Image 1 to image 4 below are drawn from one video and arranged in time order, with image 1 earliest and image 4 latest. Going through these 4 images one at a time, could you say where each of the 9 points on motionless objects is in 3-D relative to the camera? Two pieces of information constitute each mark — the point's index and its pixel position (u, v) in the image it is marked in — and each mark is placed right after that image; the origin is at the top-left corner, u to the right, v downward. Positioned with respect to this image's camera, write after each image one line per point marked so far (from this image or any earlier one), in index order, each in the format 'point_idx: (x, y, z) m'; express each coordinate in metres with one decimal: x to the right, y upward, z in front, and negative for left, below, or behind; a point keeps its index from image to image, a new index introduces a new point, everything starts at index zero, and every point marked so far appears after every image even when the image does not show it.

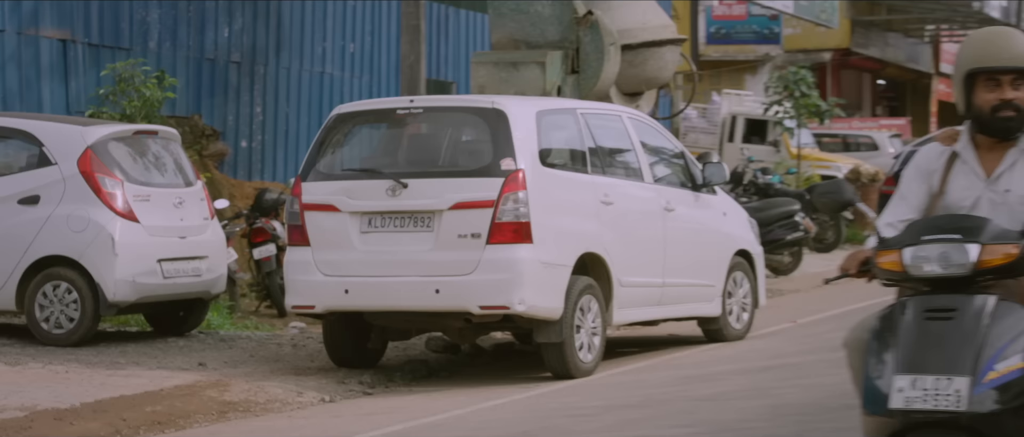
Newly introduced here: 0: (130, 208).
0: (-1.4, 0.0, +8.5) m
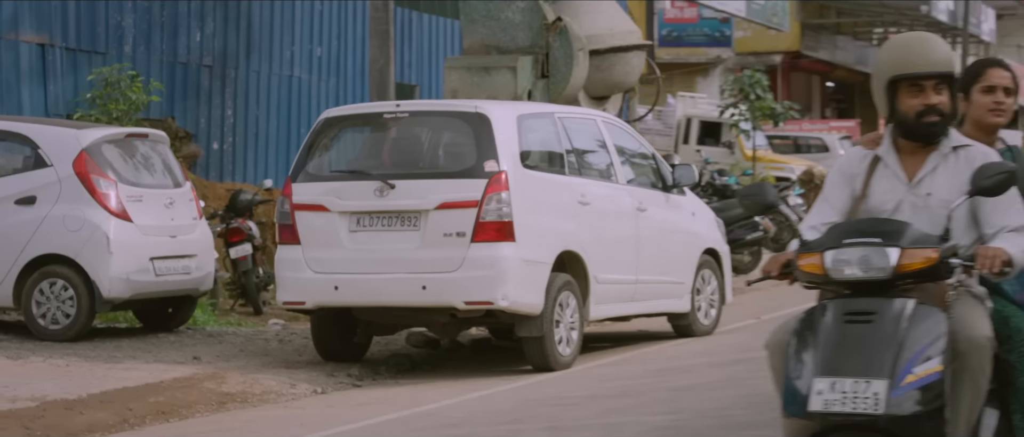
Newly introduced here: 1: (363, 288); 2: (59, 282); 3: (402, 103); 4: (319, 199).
0: (-1.5, 0.0, +8.8) m
1: (-0.5, -0.2, +8.1) m
2: (-1.7, -0.2, +8.8) m
3: (-0.4, +0.4, +8.4) m
4: (-0.7, +0.1, +8.3) m
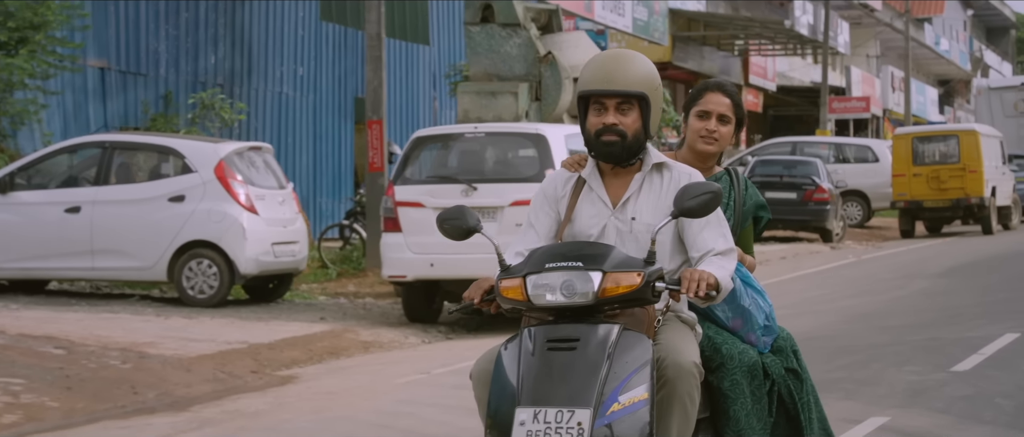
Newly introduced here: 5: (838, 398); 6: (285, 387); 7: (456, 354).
0: (-1.3, +0.1, +11.5) m
1: (-0.3, -0.2, +10.8) m
2: (-1.5, -0.2, +11.4) m
3: (-0.2, +0.4, +11.1) m
4: (-0.5, +0.1, +11.0) m
5: (+1.0, -0.6, +7.2) m
6: (-0.8, -0.6, +8.3) m
7: (-0.2, -0.6, +9.8) m
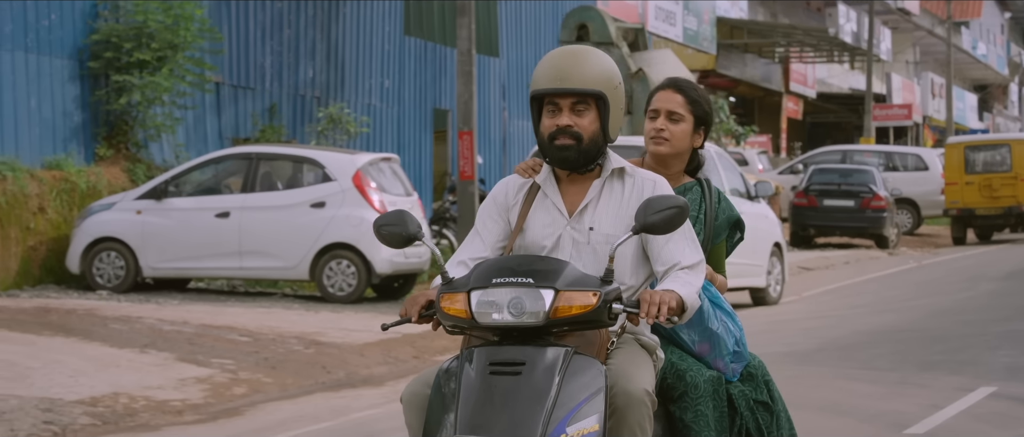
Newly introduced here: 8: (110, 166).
0: (-0.7, 0.0, +12.6) m
1: (+0.3, -0.2, +11.9) m
2: (-0.9, -0.2, +12.5) m
3: (+0.4, +0.4, +12.2) m
4: (+0.1, +0.1, +12.1) m
5: (+1.6, -0.6, +8.3) m
6: (-0.3, -0.6, +9.5) m
7: (+0.3, -0.6, +10.9) m
8: (-2.6, +0.3, +14.9) m
